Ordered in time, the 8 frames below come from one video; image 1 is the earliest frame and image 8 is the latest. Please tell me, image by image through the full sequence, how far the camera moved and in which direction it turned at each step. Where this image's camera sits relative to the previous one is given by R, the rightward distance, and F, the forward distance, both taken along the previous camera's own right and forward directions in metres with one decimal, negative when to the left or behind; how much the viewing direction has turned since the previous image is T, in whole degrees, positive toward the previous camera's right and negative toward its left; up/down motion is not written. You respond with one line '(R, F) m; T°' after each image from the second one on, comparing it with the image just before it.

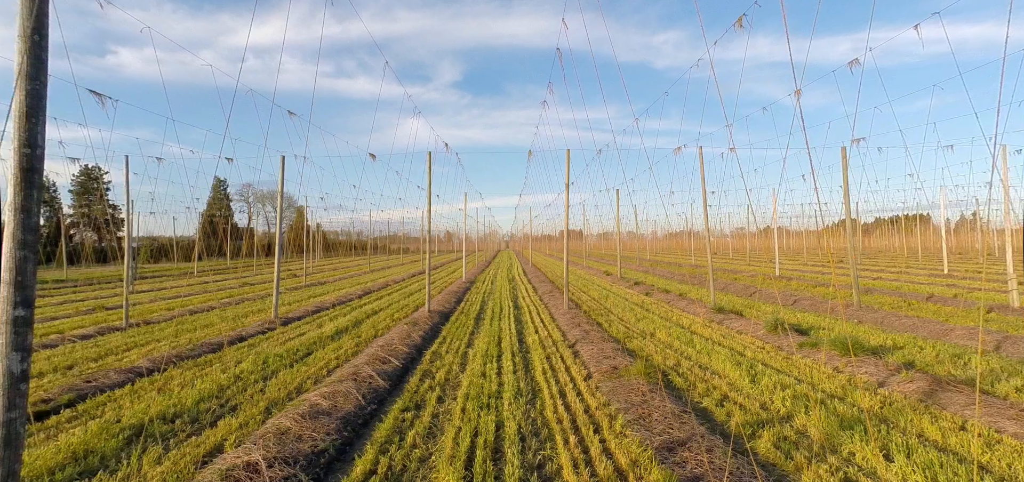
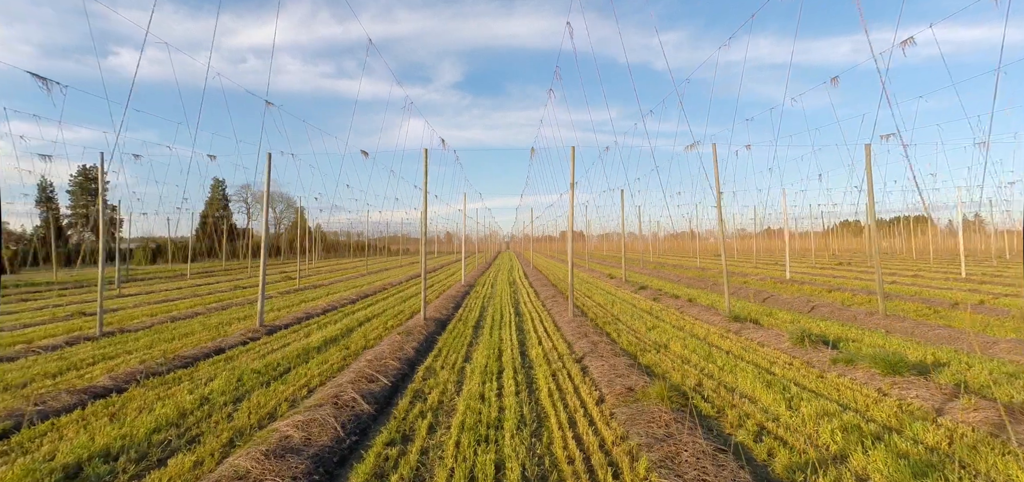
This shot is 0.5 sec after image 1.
(0.0, +0.7) m; 0°
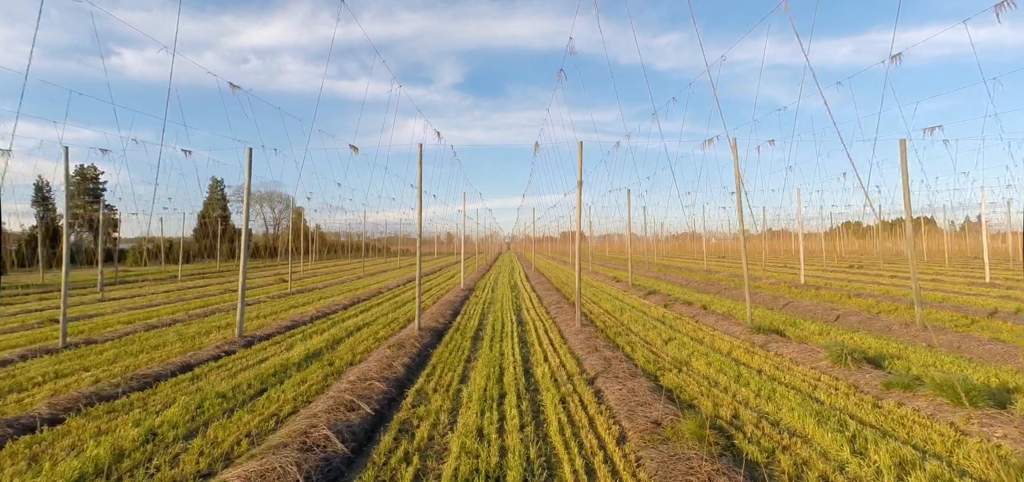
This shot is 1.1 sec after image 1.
(0.0, +0.9) m; 0°
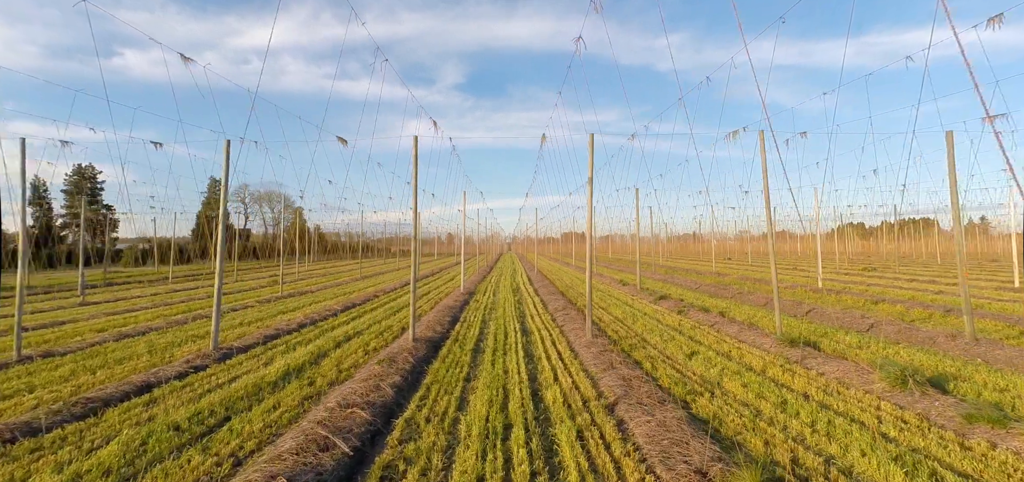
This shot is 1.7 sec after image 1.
(-0.1, +0.9) m; 0°
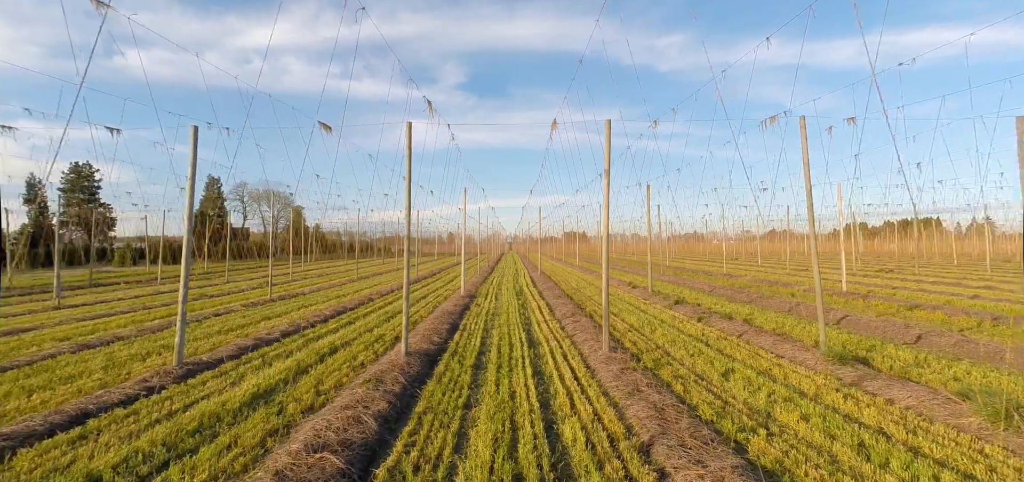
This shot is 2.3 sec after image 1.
(-0.1, +1.1) m; 0°
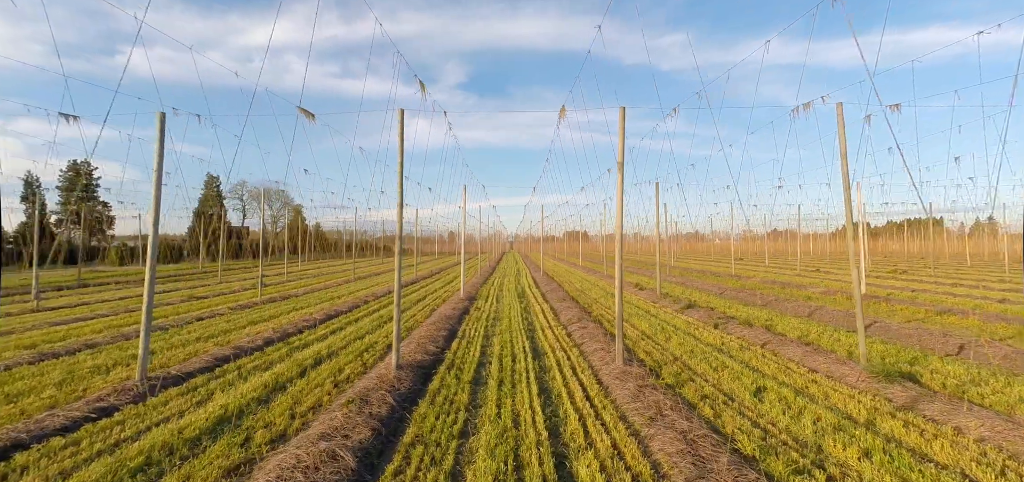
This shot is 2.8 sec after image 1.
(0.0, +0.8) m; 0°
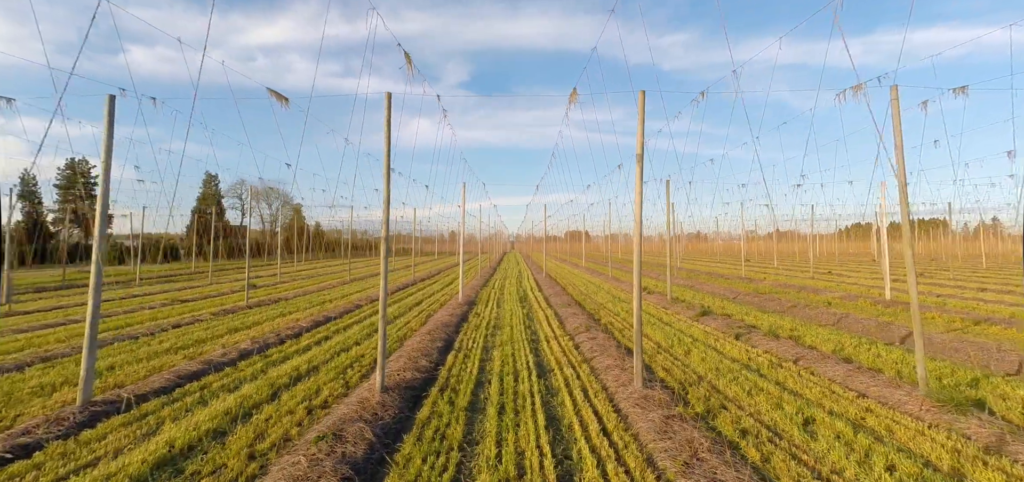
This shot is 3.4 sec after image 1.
(0.0, +0.9) m; 0°
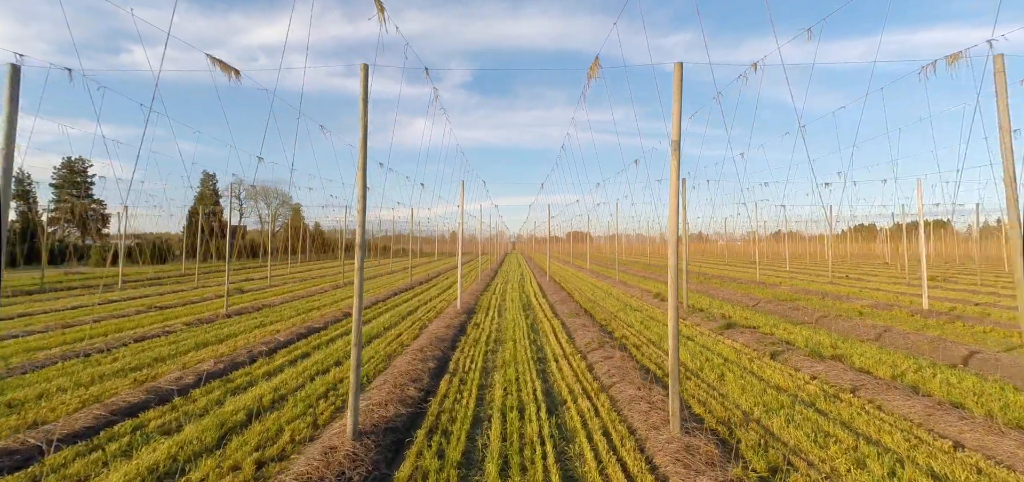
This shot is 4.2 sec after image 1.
(0.0, +1.3) m; 0°
